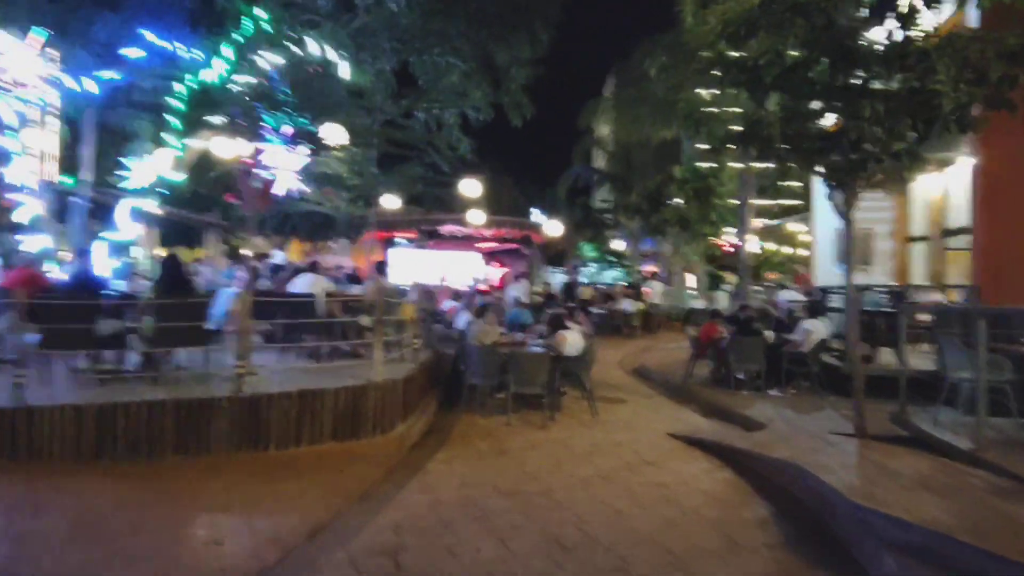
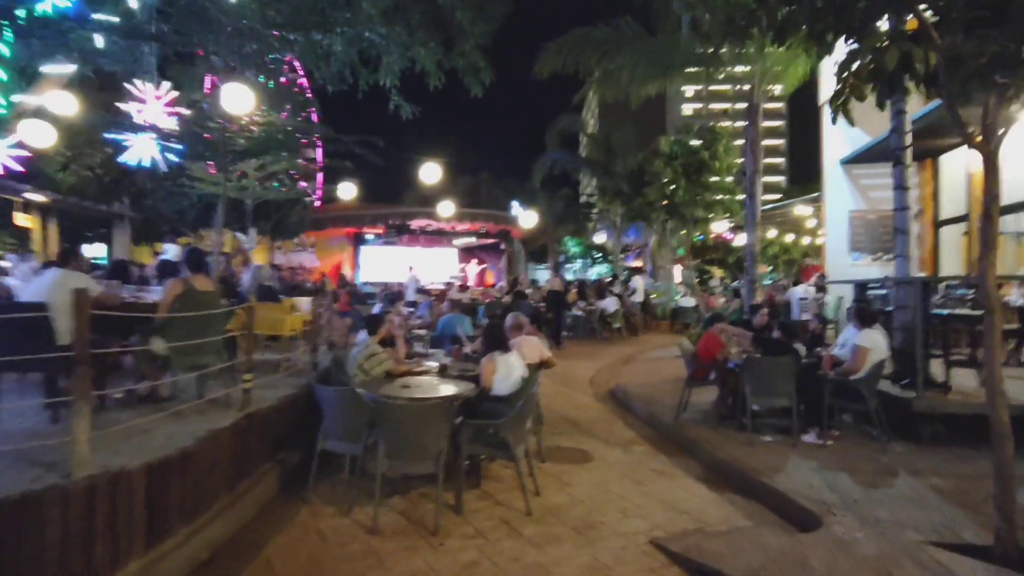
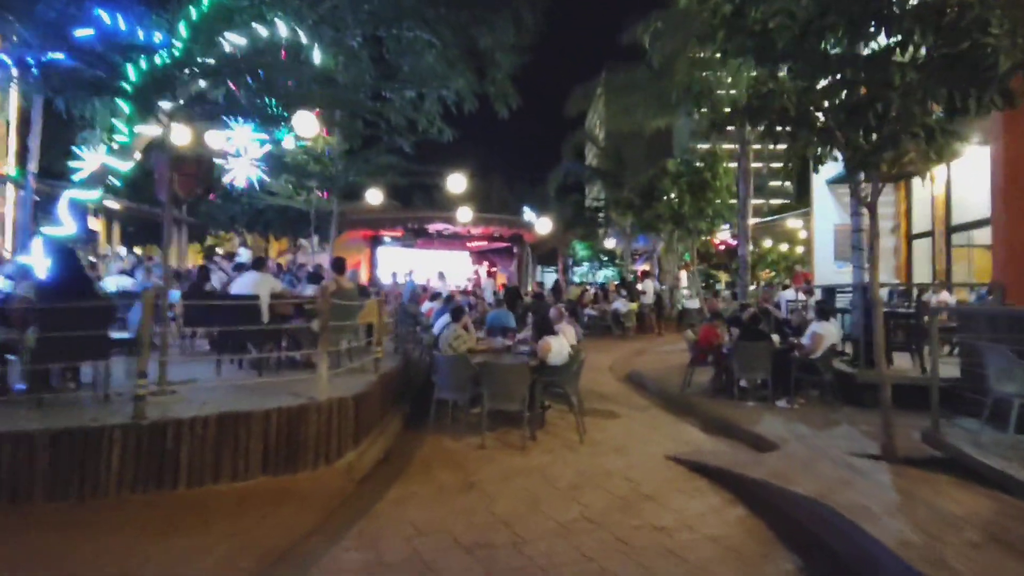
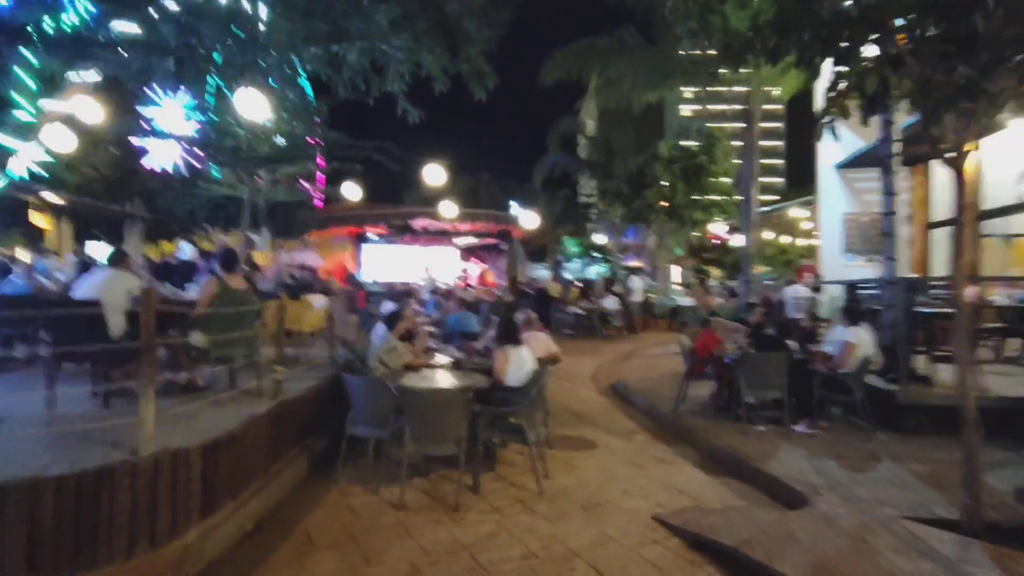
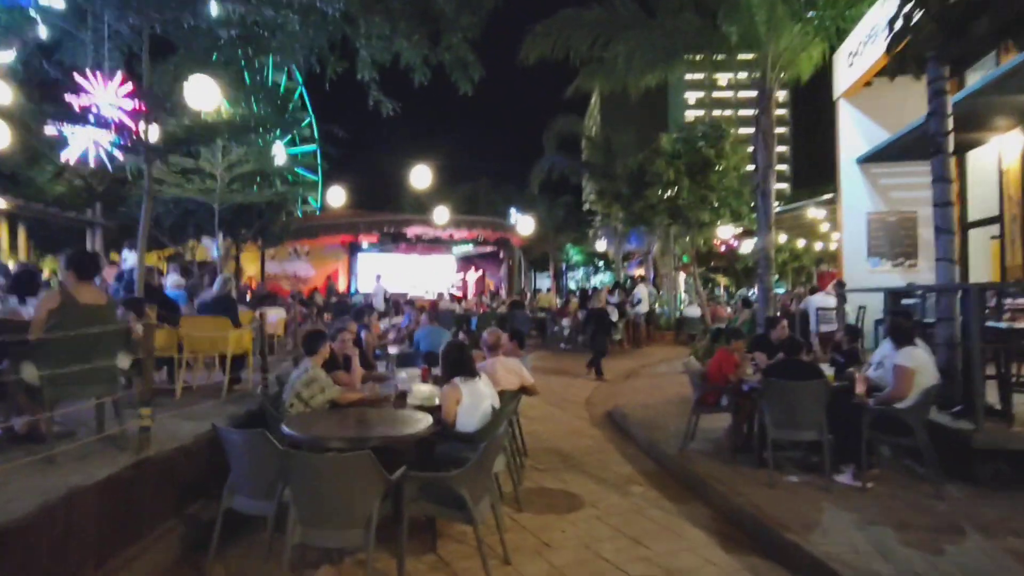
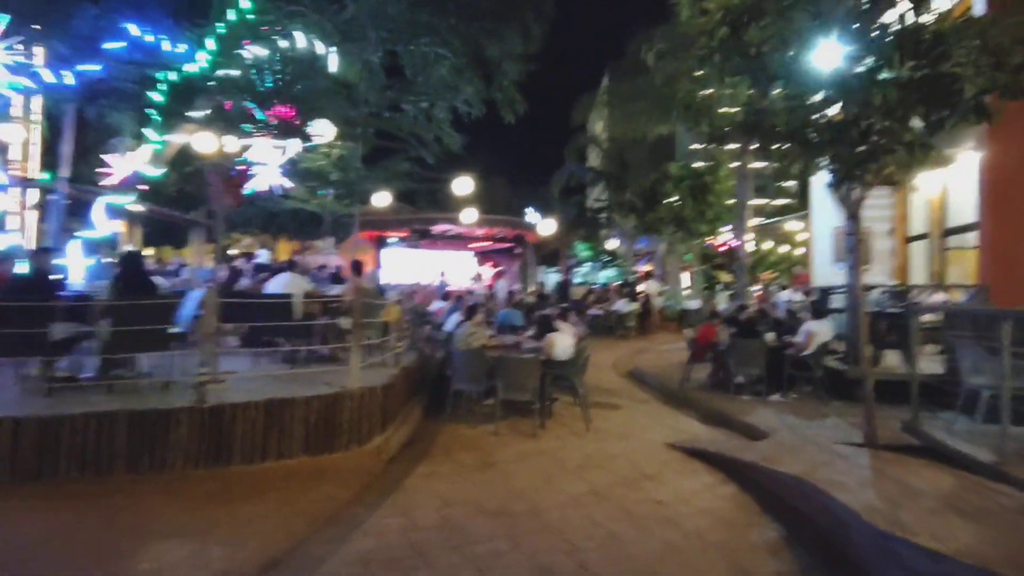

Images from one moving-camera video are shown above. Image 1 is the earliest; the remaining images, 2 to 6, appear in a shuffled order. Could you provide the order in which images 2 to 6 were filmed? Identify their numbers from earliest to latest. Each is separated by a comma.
6, 3, 4, 2, 5
